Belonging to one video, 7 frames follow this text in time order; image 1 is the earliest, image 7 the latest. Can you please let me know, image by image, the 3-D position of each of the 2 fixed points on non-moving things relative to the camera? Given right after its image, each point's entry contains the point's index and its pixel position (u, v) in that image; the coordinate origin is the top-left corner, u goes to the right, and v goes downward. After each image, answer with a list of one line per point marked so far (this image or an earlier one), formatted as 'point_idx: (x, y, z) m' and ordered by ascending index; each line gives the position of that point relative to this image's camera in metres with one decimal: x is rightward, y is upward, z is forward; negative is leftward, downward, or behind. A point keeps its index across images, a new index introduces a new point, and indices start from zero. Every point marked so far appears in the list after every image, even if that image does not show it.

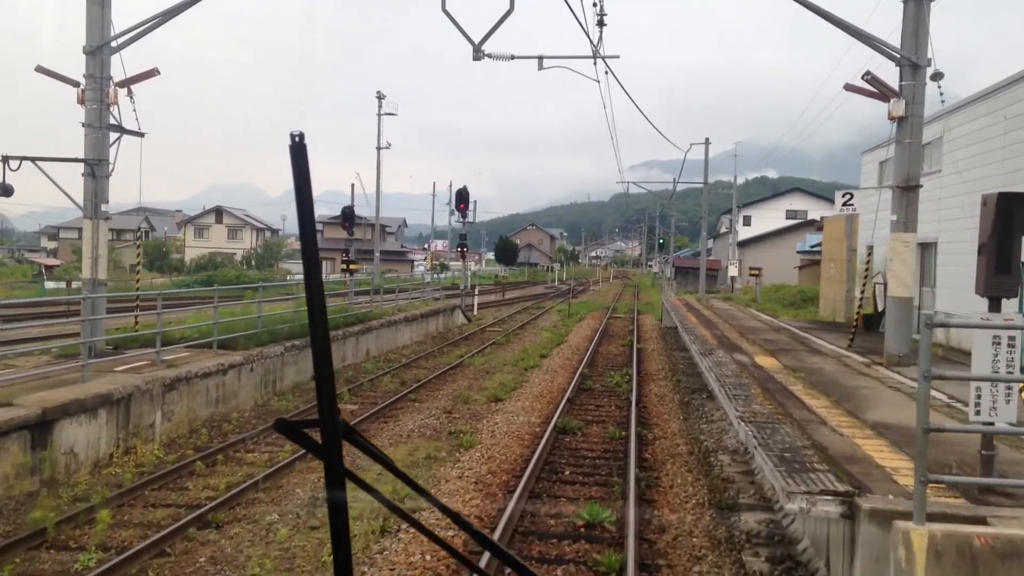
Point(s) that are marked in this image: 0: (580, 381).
0: (+0.9, -1.3, +12.5) m
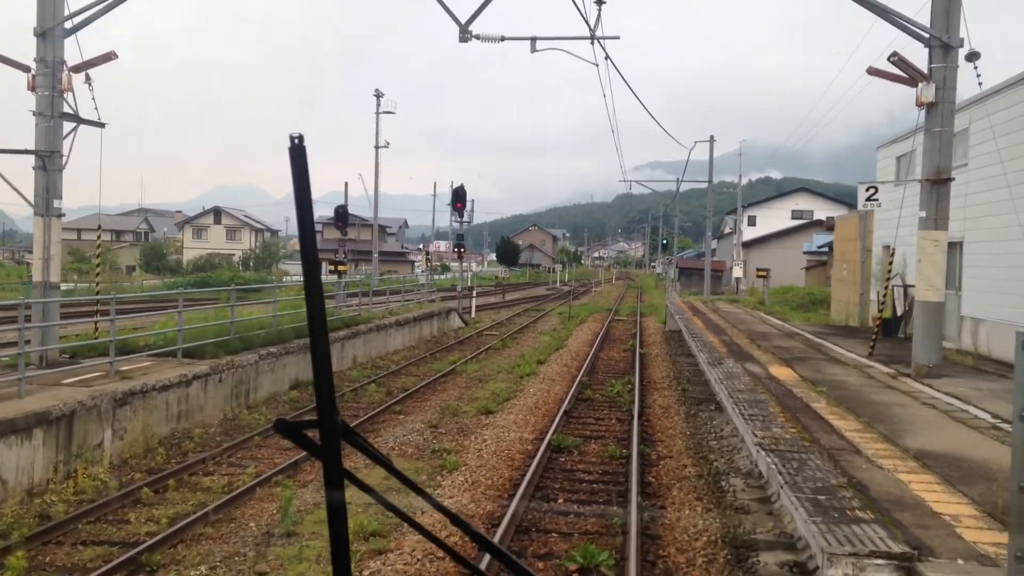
0: (+0.9, -1.3, +11.6) m
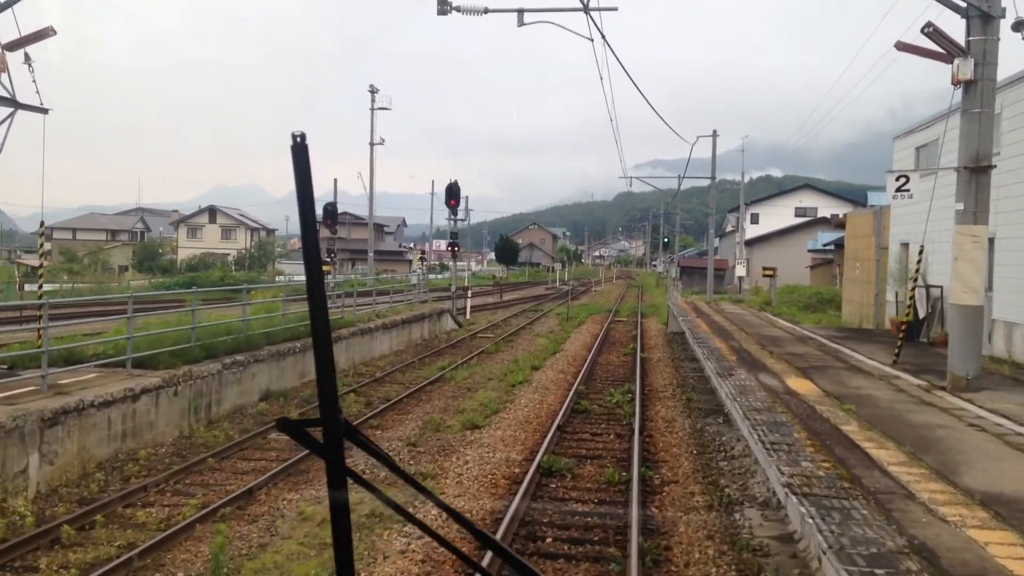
0: (+0.7, -1.3, +10.7) m
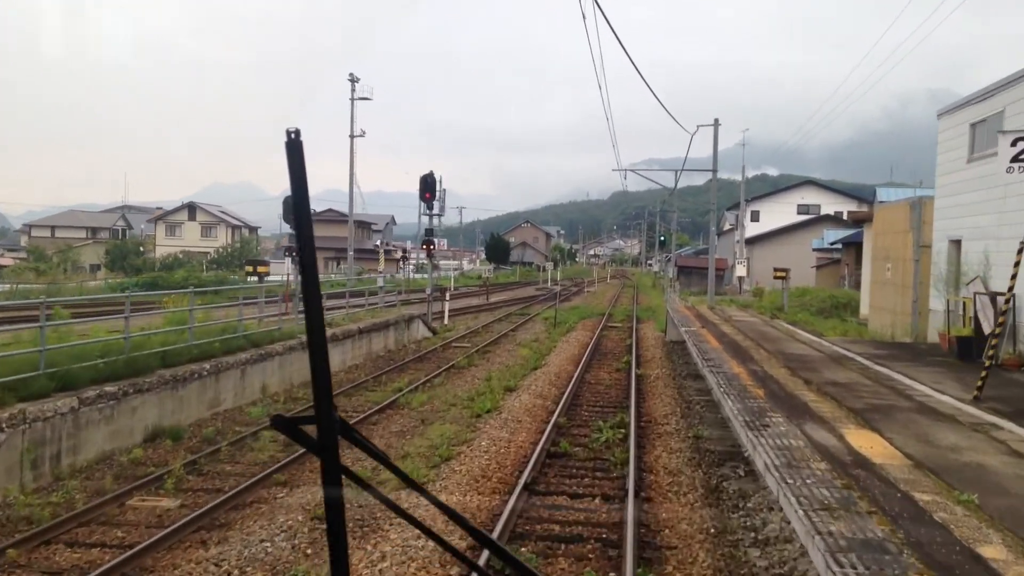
0: (+0.4, -1.4, +8.4) m
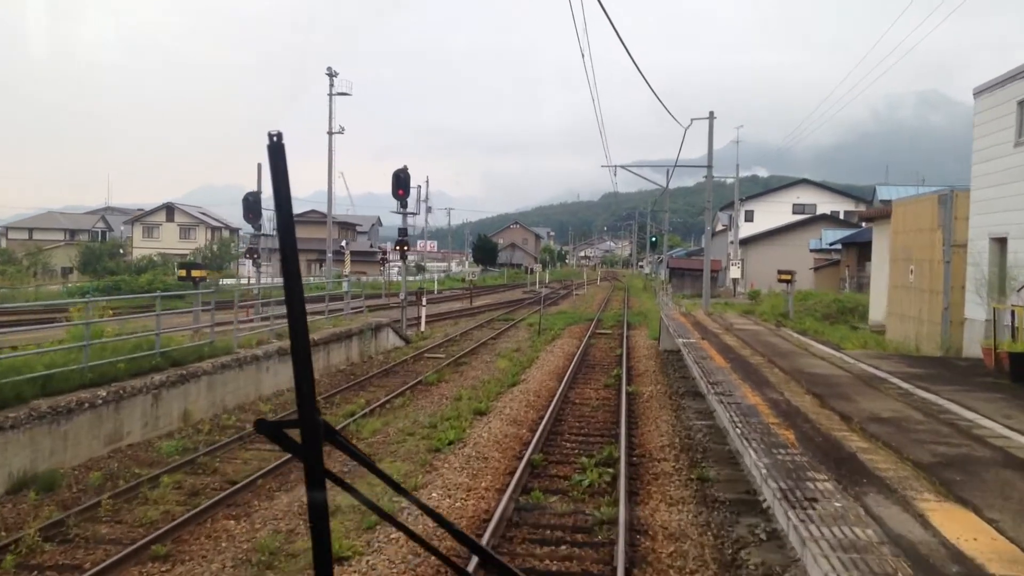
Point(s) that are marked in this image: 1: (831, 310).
0: (+0.1, -1.5, +6.8) m
1: (+6.8, -0.5, +19.3) m
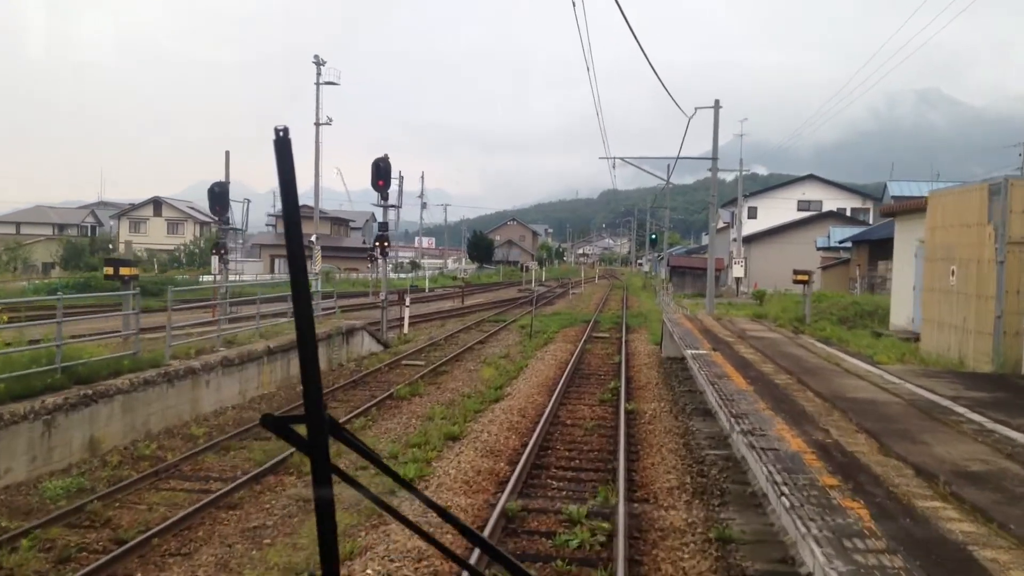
0: (-0.1, -1.5, +5.2) m
1: (+6.6, -0.5, +17.8) m
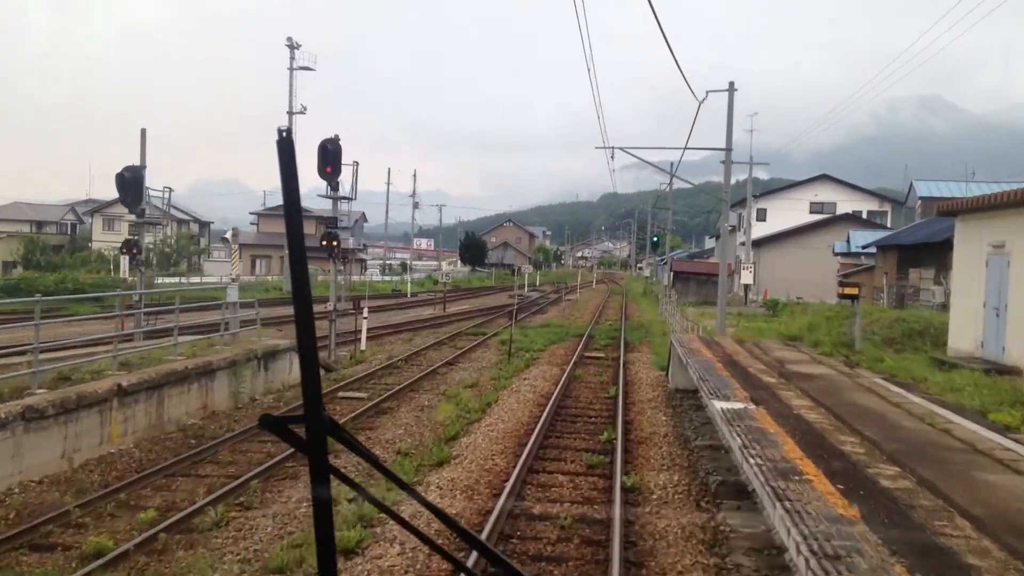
0: (-0.5, -1.7, +2.0) m
1: (+6.2, -0.7, +14.6) m
